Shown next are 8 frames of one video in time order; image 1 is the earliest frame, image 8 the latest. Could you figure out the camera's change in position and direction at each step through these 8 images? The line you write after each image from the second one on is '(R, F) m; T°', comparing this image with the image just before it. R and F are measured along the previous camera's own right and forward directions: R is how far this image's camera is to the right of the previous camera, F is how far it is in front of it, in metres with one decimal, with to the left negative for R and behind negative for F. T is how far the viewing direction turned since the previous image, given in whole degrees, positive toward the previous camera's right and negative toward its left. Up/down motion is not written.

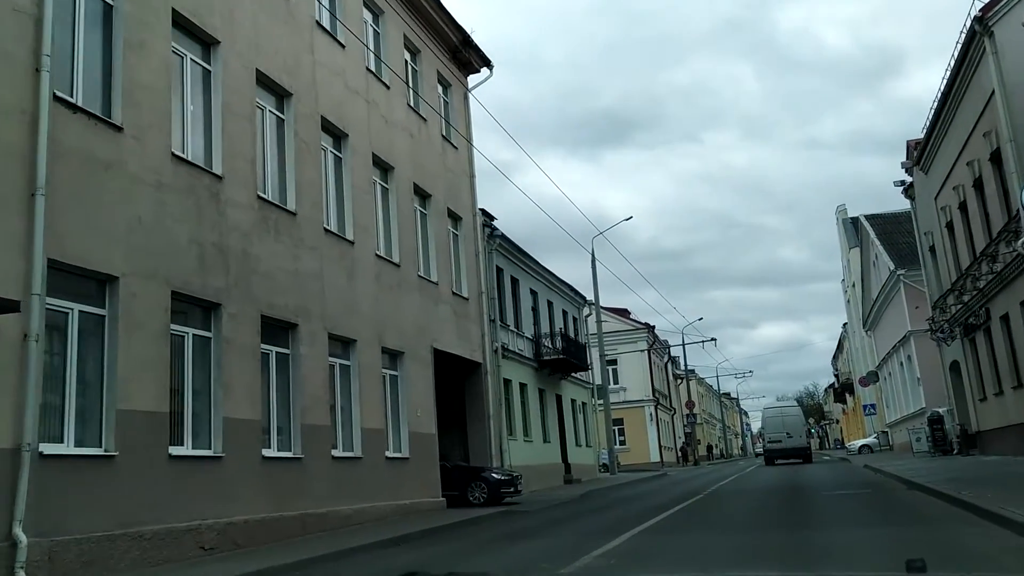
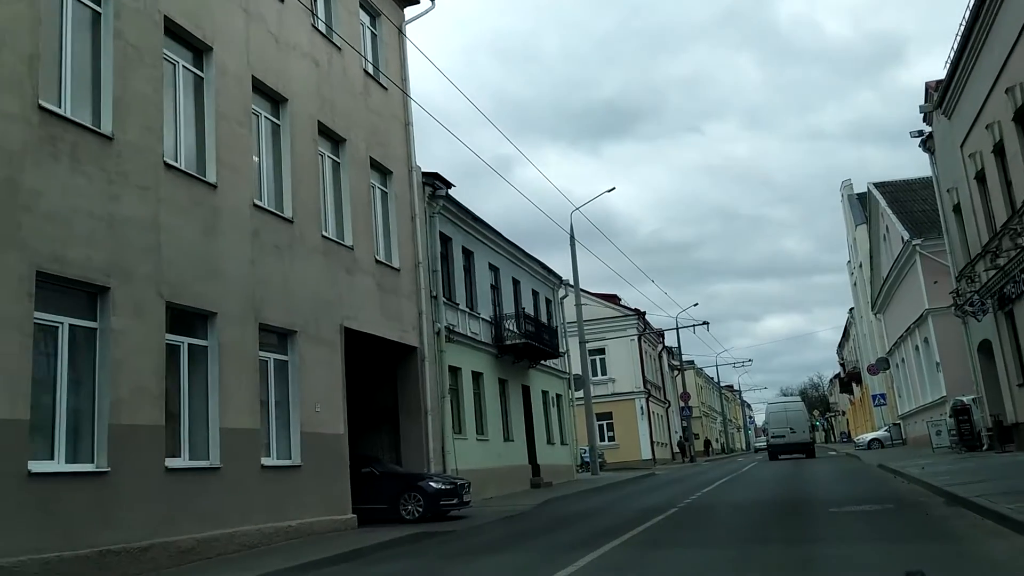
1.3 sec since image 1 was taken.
(+0.7, +2.0) m; 0°
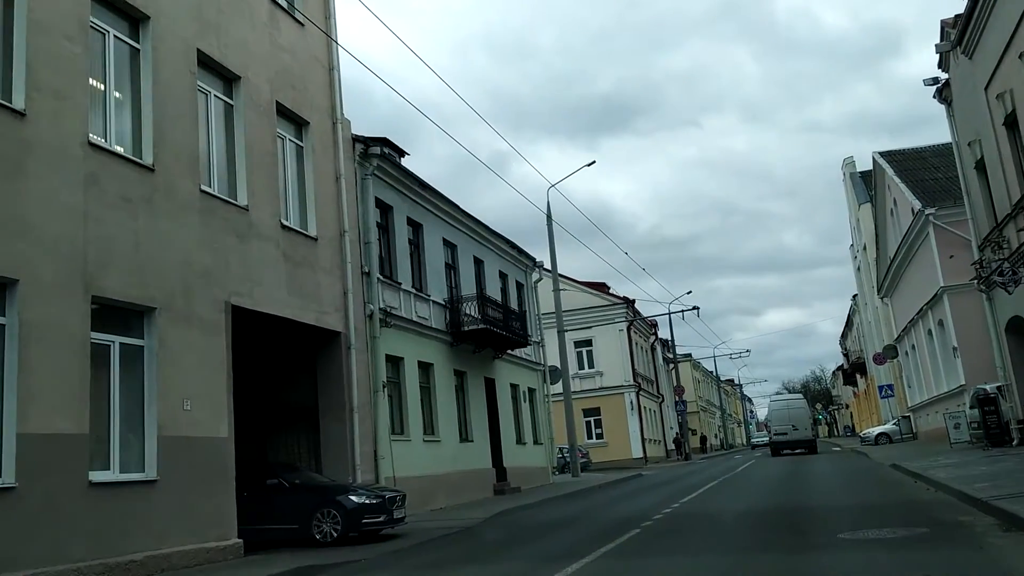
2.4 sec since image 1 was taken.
(+1.0, +3.1) m; 0°
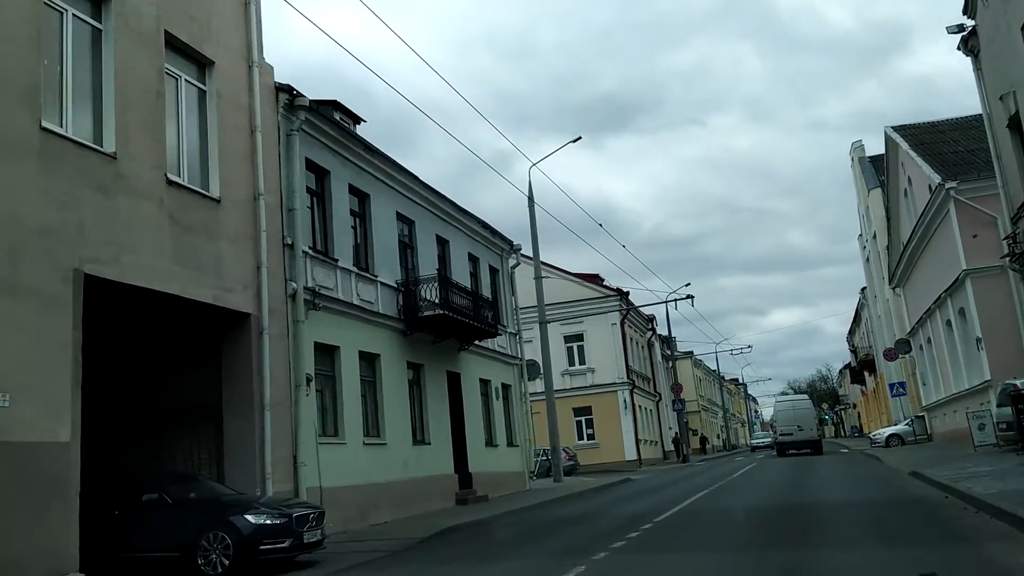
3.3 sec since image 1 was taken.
(+0.9, +2.7) m; 0°
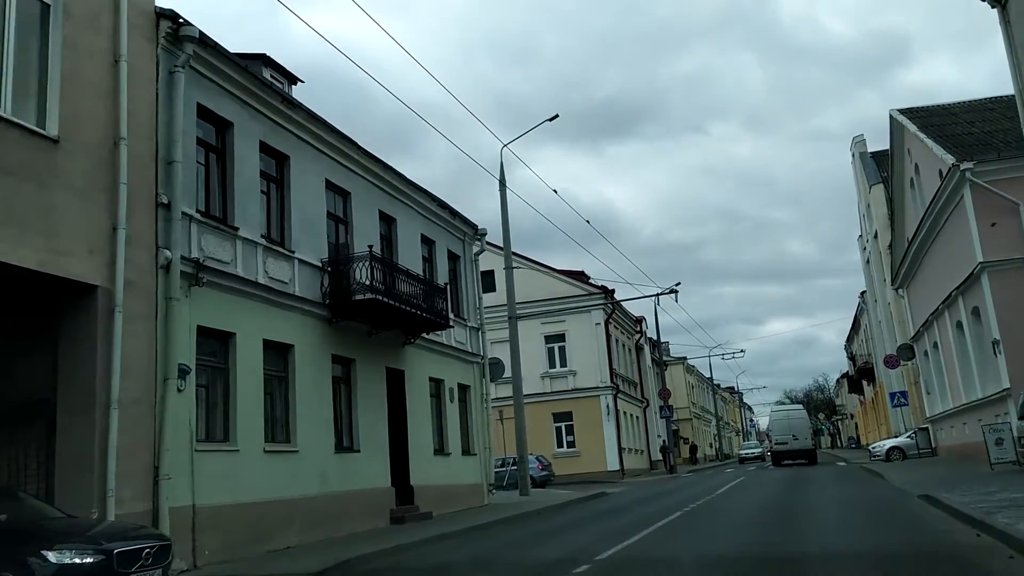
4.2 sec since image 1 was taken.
(+1.0, +2.7) m; 0°
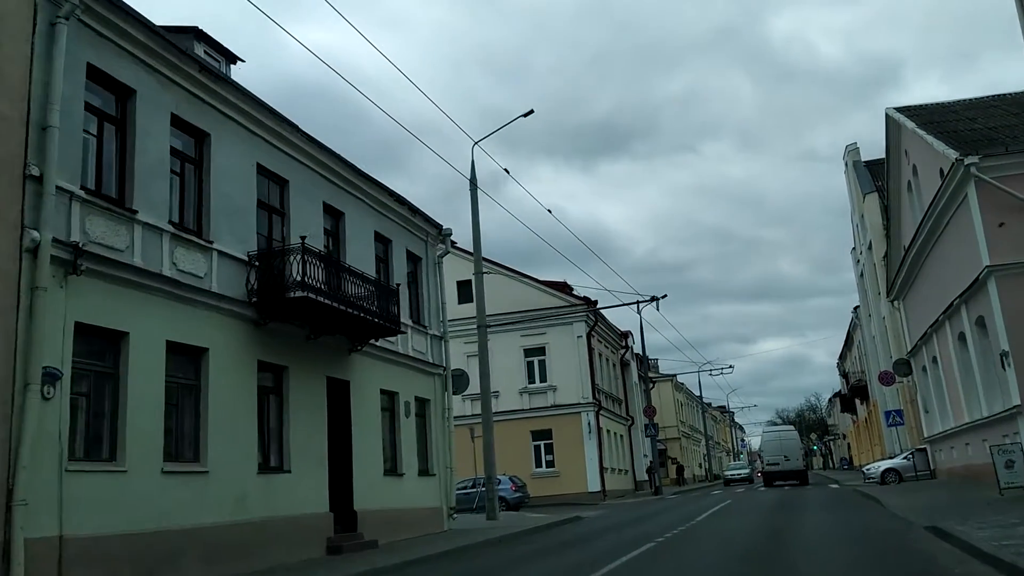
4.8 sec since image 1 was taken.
(+0.6, +1.8) m; 0°
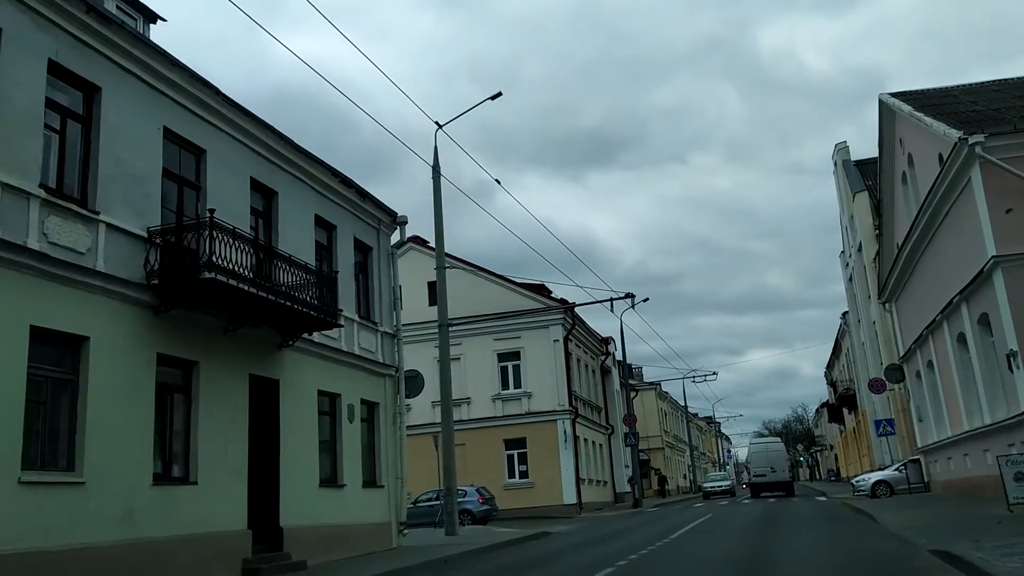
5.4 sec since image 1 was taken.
(+0.6, +1.9) m; +1°
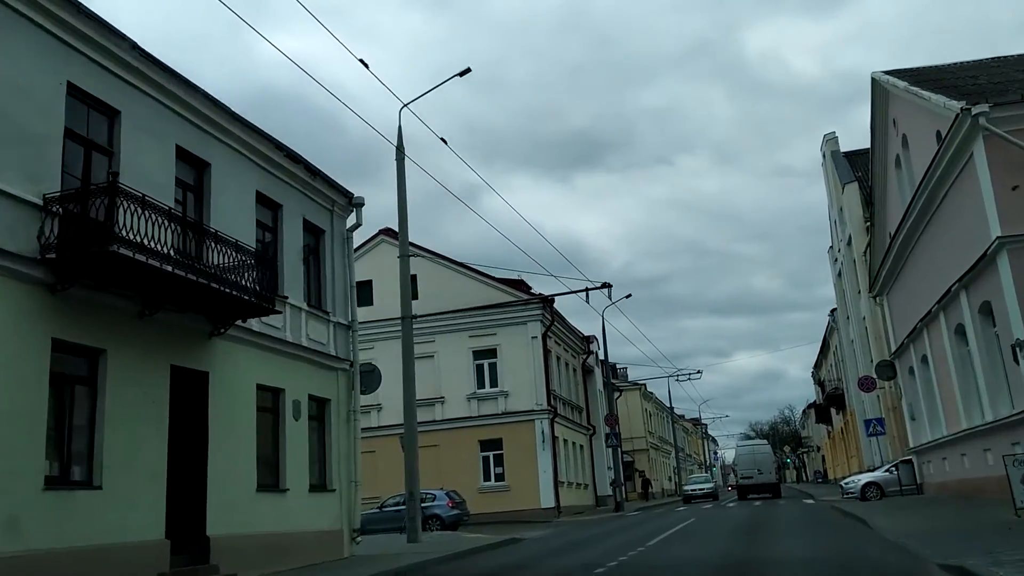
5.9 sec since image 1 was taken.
(+0.5, +1.5) m; +1°
